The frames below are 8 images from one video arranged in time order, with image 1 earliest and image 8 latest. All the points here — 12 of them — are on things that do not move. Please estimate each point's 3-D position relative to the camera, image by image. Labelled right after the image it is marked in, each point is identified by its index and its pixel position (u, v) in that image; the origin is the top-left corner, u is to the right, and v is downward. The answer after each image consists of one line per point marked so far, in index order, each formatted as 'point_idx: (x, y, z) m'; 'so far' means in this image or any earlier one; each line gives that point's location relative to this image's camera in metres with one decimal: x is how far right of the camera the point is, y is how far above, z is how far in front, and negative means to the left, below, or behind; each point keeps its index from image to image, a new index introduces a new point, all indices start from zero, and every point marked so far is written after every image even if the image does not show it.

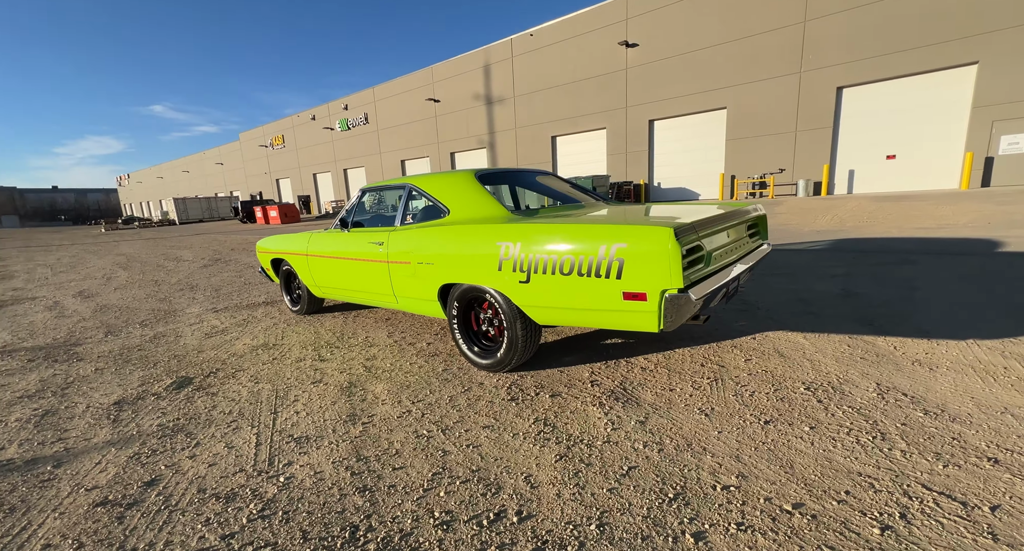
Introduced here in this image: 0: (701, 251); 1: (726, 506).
0: (+1.0, +0.1, +2.3) m
1: (+0.8, -0.9, +1.6) m
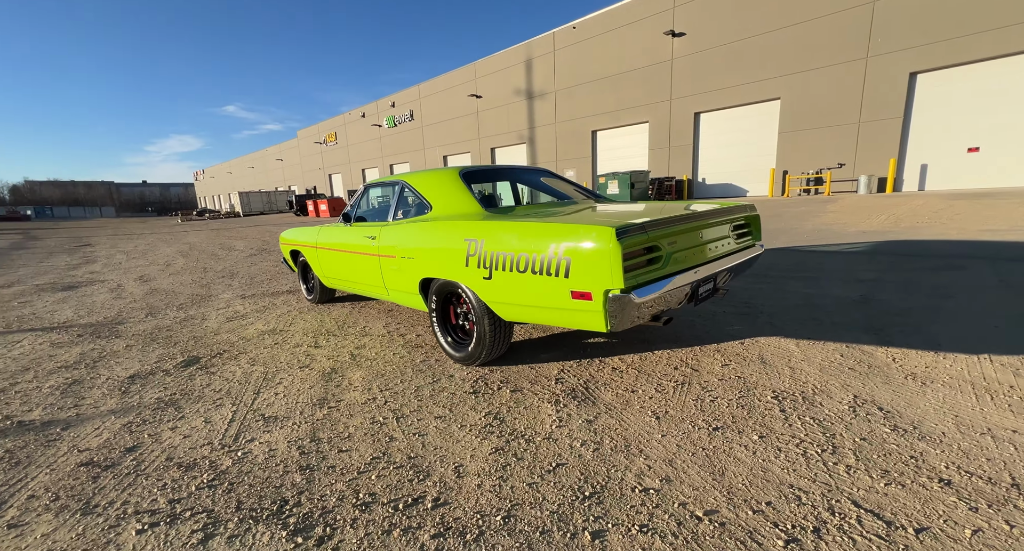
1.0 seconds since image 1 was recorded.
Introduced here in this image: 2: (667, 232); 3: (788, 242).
0: (+0.8, +0.1, +2.3) m
1: (+0.5, -0.9, +1.6) m
2: (+0.8, +0.2, +2.3) m
3: (+5.9, +0.7, +8.9) m
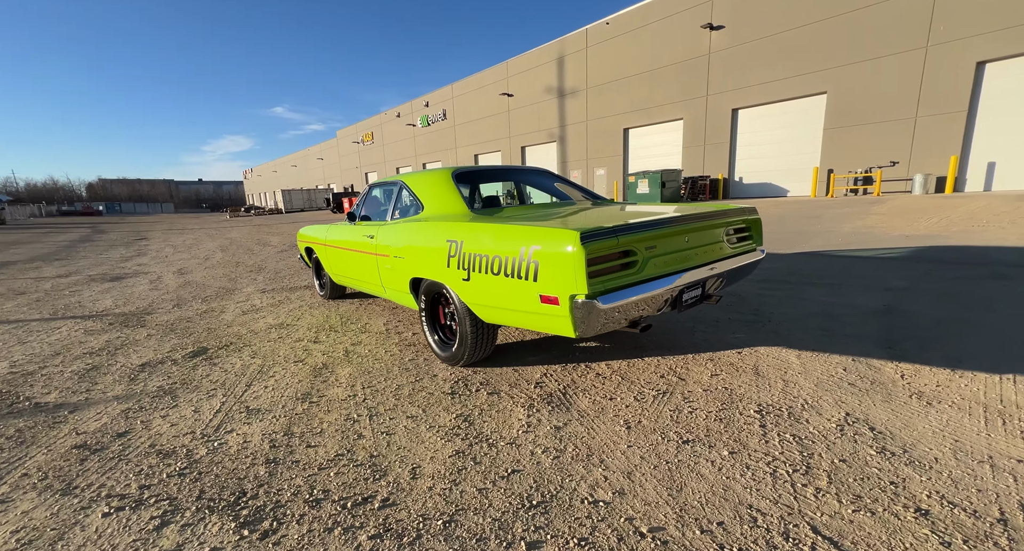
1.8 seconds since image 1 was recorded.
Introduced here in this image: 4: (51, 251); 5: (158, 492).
0: (+0.7, +0.1, +2.2) m
1: (+0.3, -0.9, +1.5) m
2: (+0.7, +0.2, +2.2) m
3: (+6.3, +0.6, +8.4) m
4: (-17.3, +0.9, +16.0) m
5: (-1.5, -0.9, +1.7) m
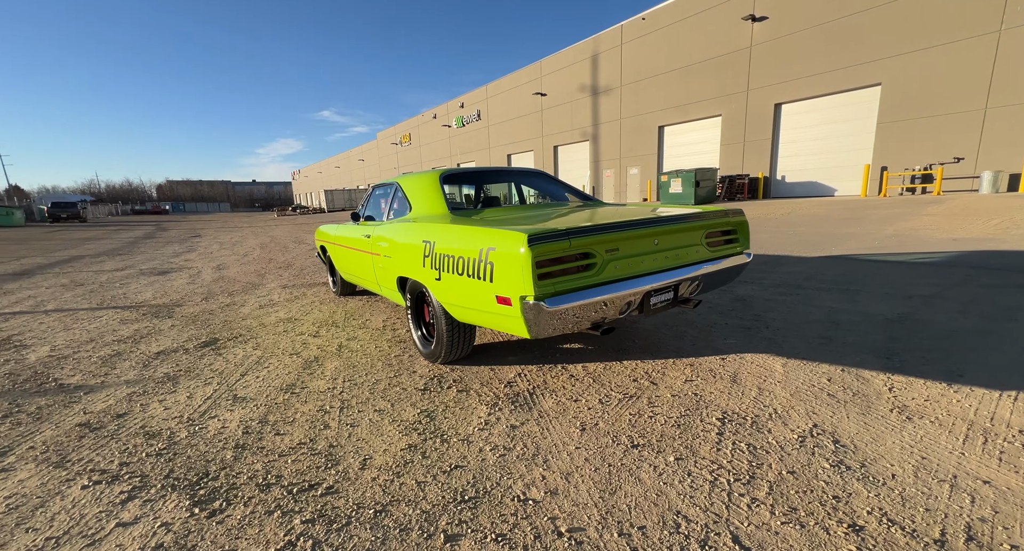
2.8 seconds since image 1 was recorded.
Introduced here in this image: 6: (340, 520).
0: (+0.4, +0.1, +2.2) m
1: (0.0, -0.9, +1.5) m
2: (+0.5, +0.2, +2.2) m
3: (+6.5, +0.5, +7.9) m
4: (-16.4, +1.2, +17.3) m
5: (-1.7, -0.9, +1.9) m
6: (-0.6, -0.9, +1.5) m
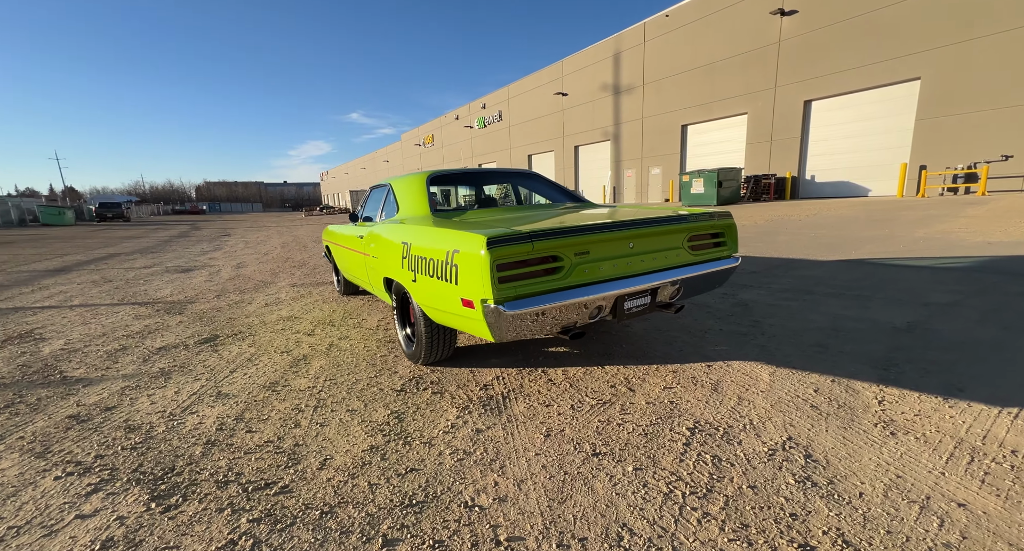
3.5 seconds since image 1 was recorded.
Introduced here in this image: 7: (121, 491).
0: (+0.3, +0.1, +2.1) m
1: (-0.2, -0.9, +1.5) m
2: (+0.3, +0.2, +2.1) m
3: (+6.7, +0.4, +7.6) m
4: (-15.7, +1.3, +18.1) m
5: (-1.9, -0.9, +2.0) m
6: (-0.8, -0.9, +1.5) m
7: (-1.6, -0.9, +1.7) m
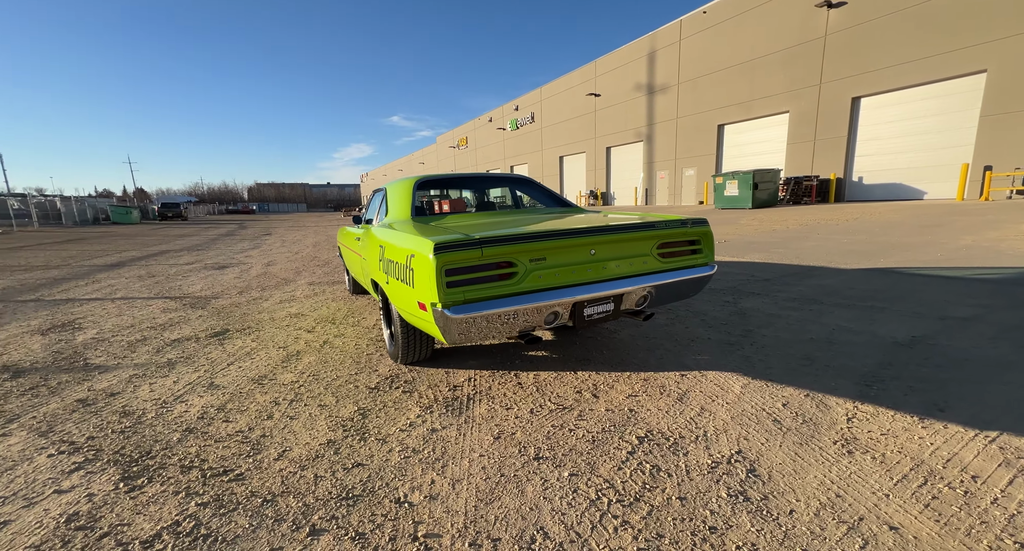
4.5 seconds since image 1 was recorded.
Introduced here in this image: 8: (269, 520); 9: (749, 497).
0: (0.0, 0.0, +2.2) m
1: (-0.5, -0.9, +1.6) m
2: (+0.1, +0.1, +2.2) m
3: (+6.8, +0.3, +7.1) m
4: (-14.7, +1.5, +19.4) m
5: (-2.2, -0.9, +2.2) m
6: (-1.1, -0.9, +1.7) m
7: (-1.9, -0.9, +1.9) m
8: (-0.9, -0.9, +1.6) m
9: (+0.9, -0.9, +1.6) m
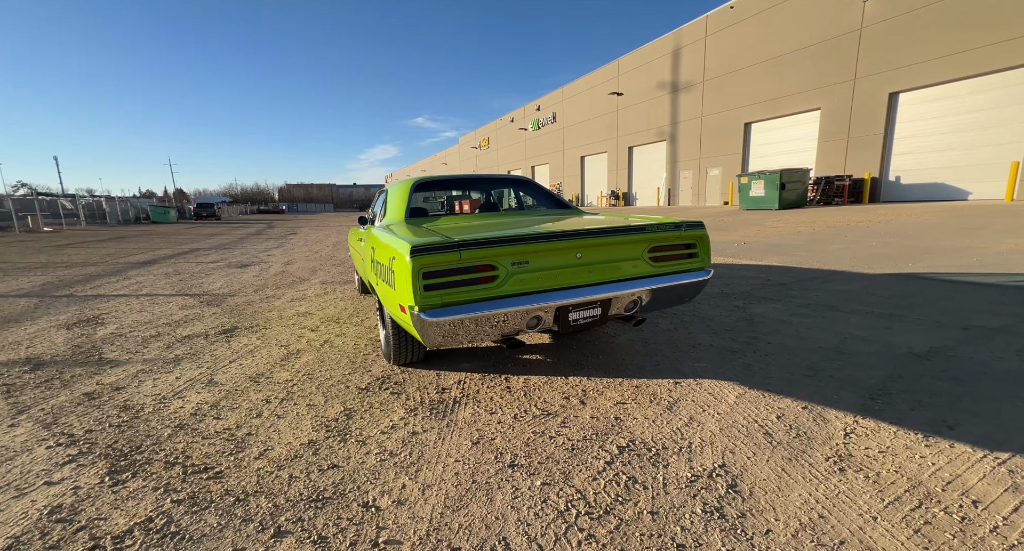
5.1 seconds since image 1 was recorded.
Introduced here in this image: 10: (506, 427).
0: (-0.1, 0.0, +2.2) m
1: (-0.7, -0.9, +1.6) m
2: (0.0, +0.1, +2.2) m
3: (+7.0, +0.2, +6.7) m
4: (-13.9, +1.7, +20.0) m
5: (-2.3, -0.9, +2.2) m
6: (-1.3, -0.9, +1.7) m
7: (-2.0, -0.9, +2.0) m
8: (-1.1, -1.0, +1.6) m
9: (+0.8, -0.9, +1.6) m
10: (0.0, -0.8, +2.3) m
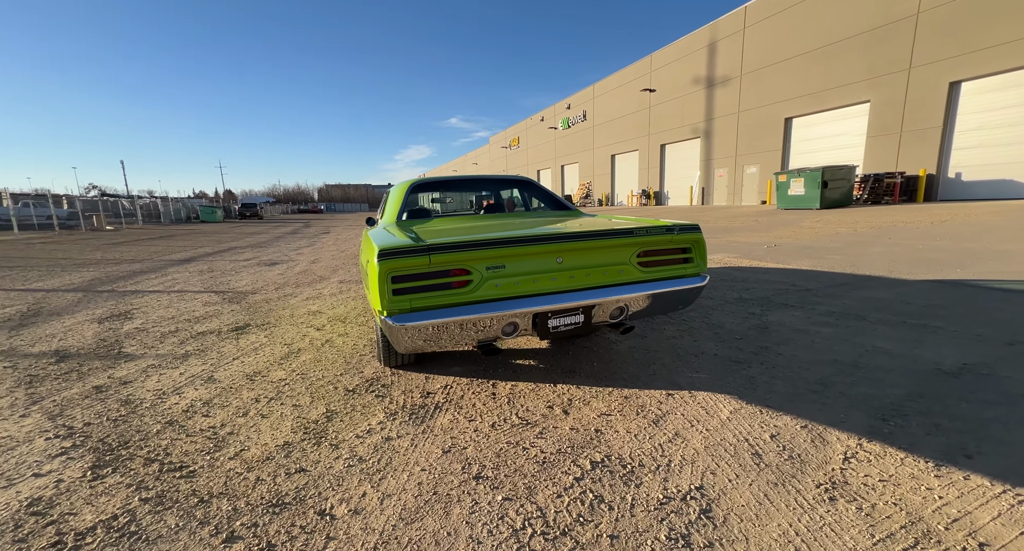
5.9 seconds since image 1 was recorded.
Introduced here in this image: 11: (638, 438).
0: (-0.2, 0.0, +2.1) m
1: (-0.8, -1.0, +1.6) m
2: (-0.1, +0.1, +2.1) m
3: (+7.2, +0.1, +6.2) m
4: (-12.7, +1.8, +20.9) m
5: (-2.4, -0.9, +2.3) m
6: (-1.4, -0.9, +1.7) m
7: (-2.2, -0.9, +2.1) m
8: (-1.2, -1.0, +1.6) m
9: (+0.6, -0.9, +1.4) m
10: (-0.1, -0.8, +2.2) m
11: (+0.7, -0.8, +2.1) m
